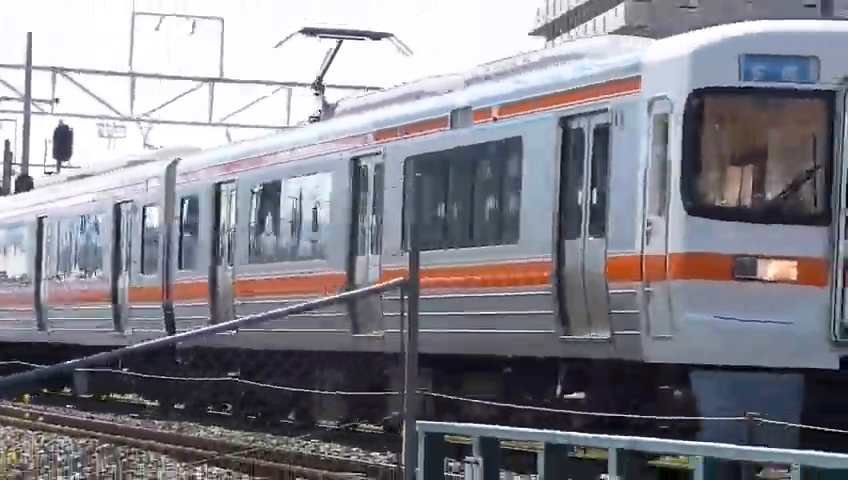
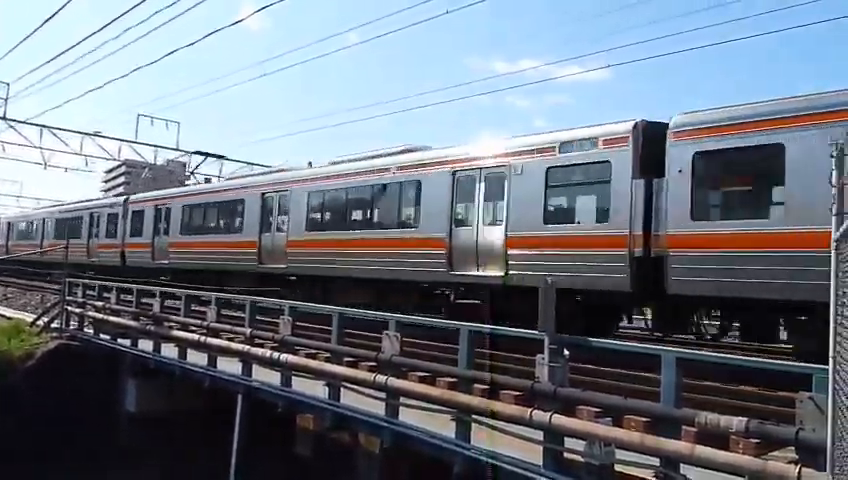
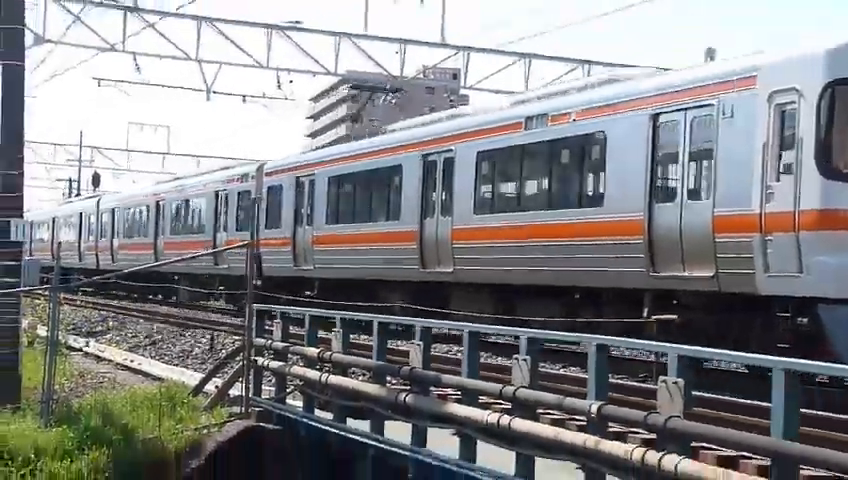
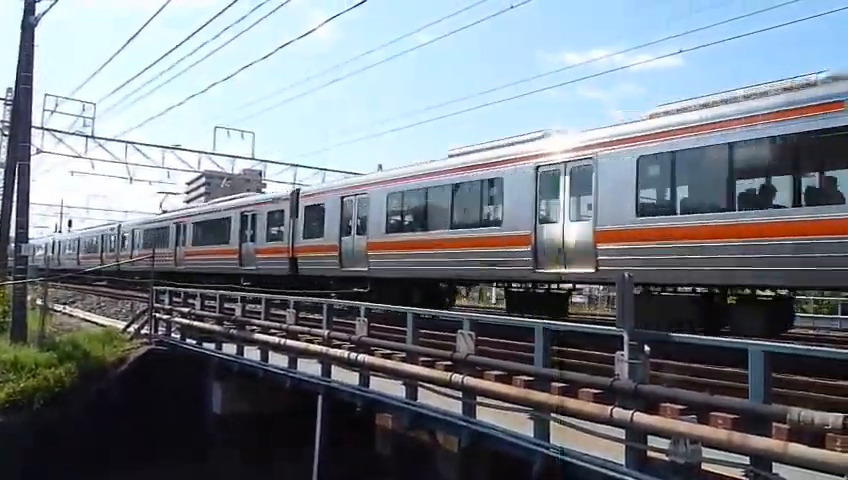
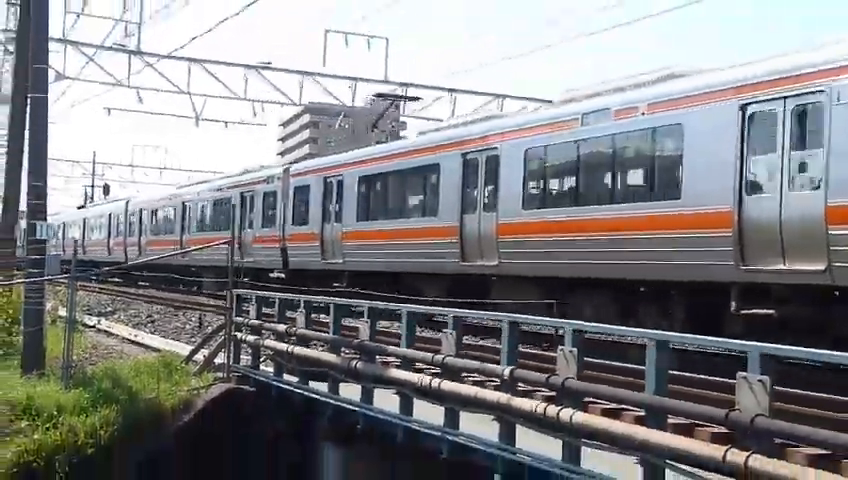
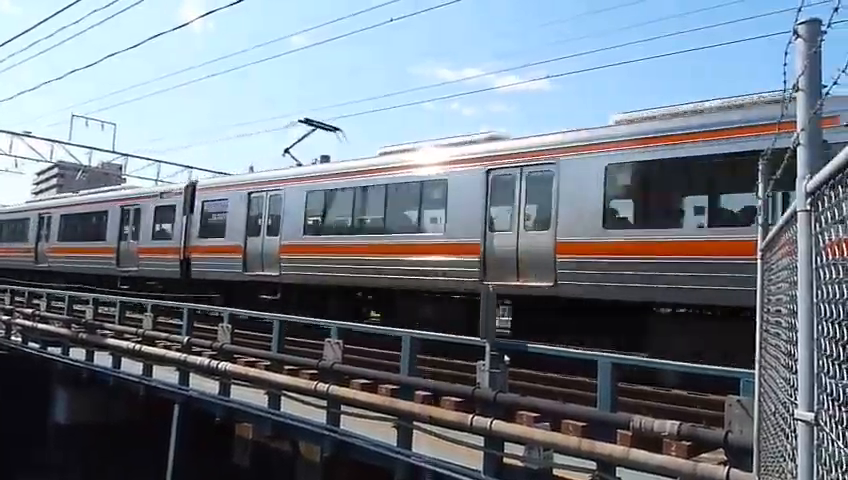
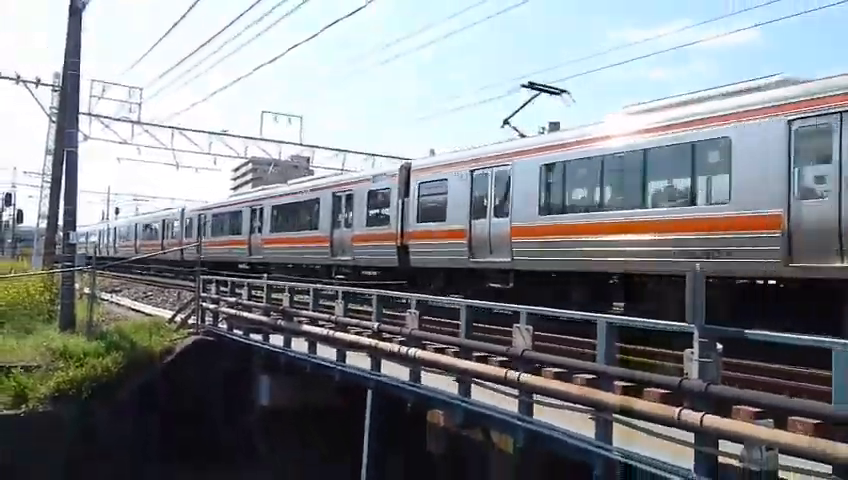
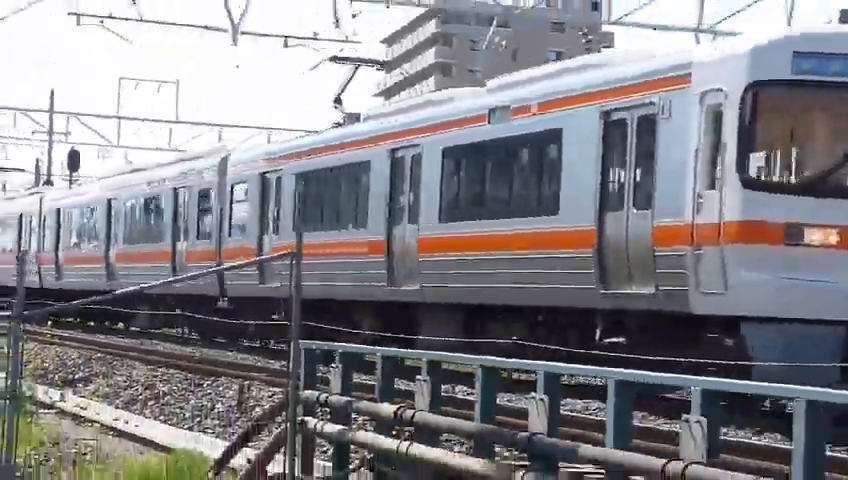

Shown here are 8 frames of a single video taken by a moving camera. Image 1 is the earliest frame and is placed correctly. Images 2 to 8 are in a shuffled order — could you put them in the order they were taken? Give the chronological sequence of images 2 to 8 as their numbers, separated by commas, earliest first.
8, 3, 5, 7, 4, 2, 6
